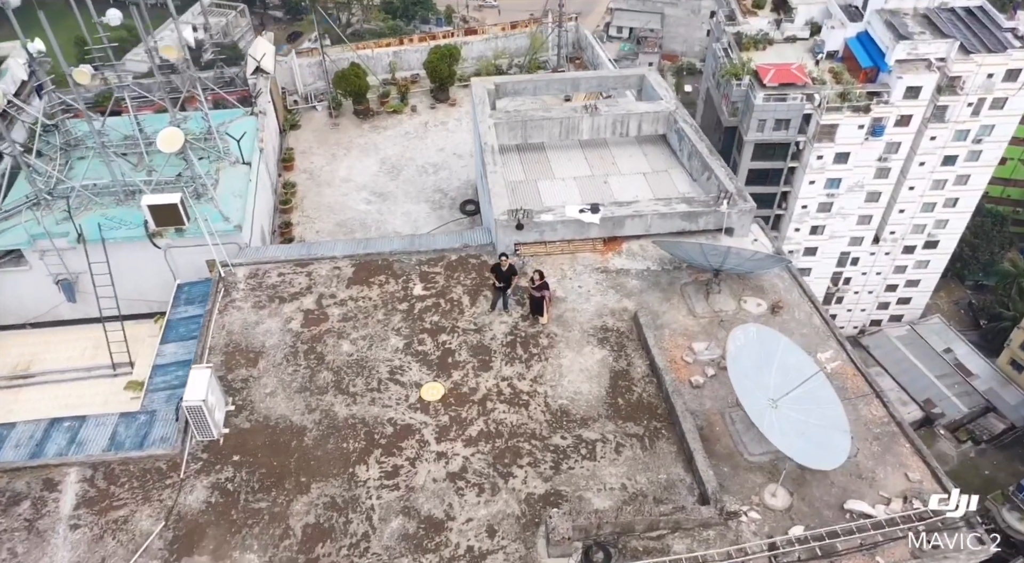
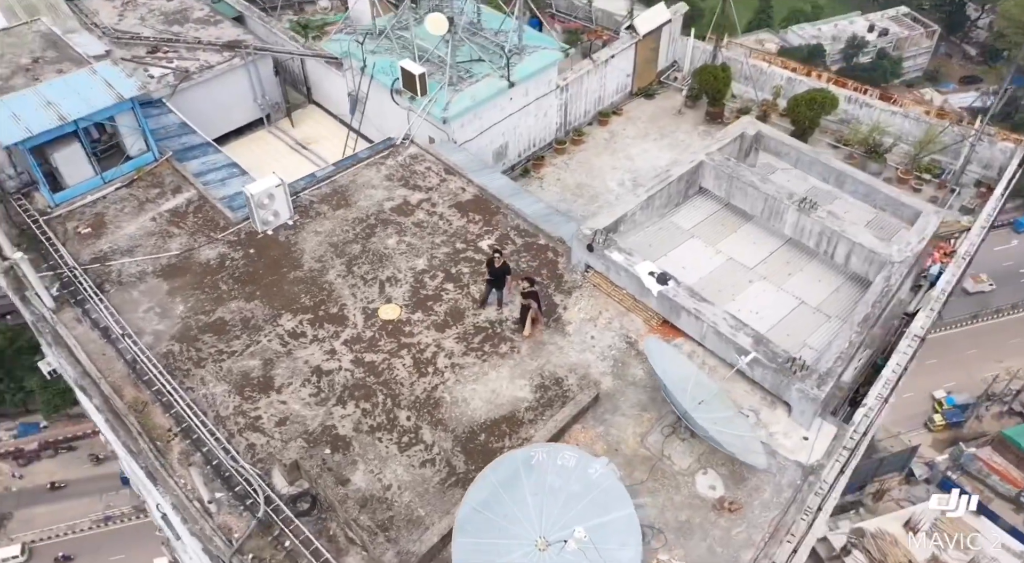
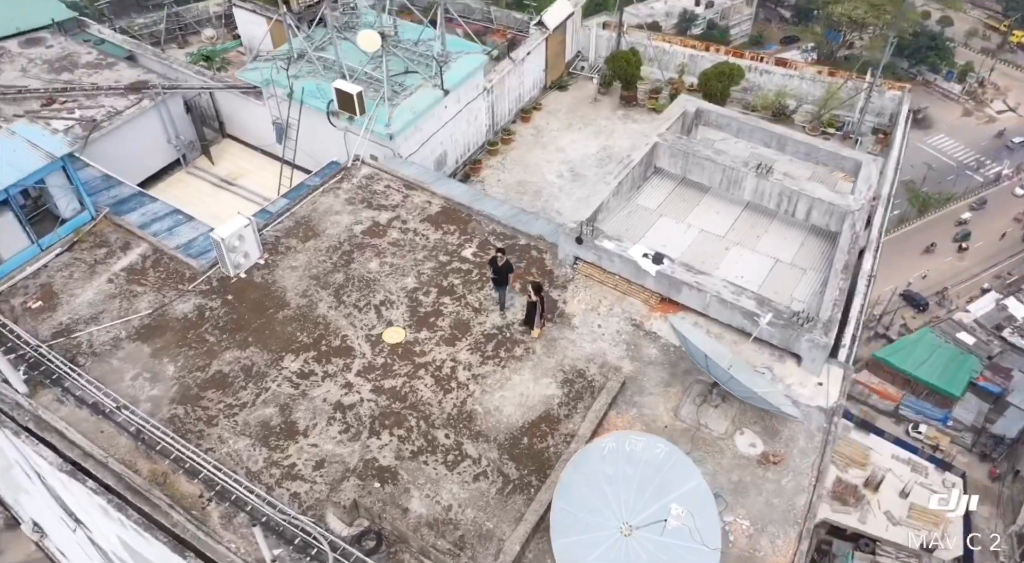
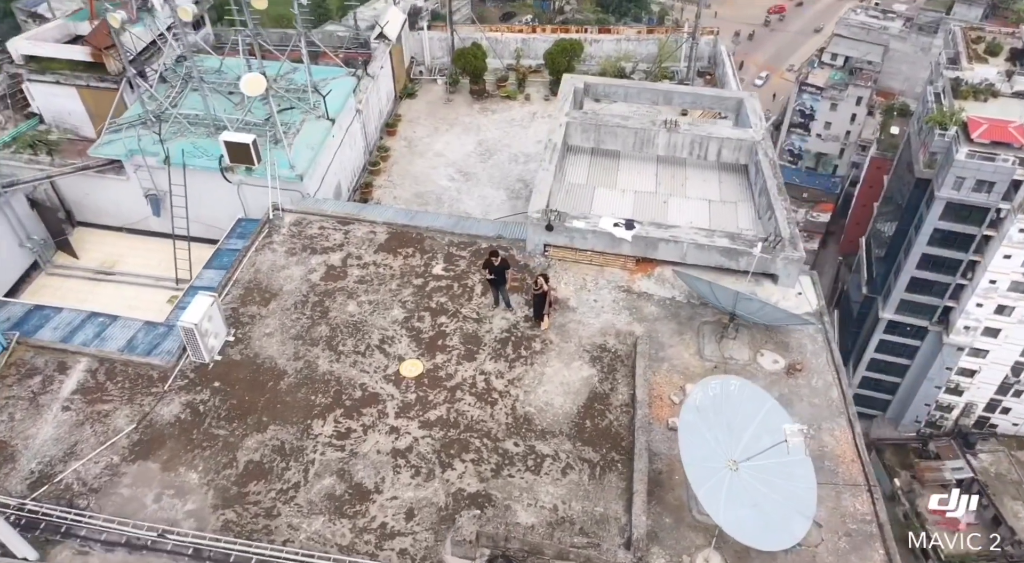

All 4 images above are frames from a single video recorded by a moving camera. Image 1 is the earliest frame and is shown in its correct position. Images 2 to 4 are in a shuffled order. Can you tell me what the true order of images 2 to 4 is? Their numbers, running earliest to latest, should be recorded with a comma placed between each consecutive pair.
4, 3, 2
